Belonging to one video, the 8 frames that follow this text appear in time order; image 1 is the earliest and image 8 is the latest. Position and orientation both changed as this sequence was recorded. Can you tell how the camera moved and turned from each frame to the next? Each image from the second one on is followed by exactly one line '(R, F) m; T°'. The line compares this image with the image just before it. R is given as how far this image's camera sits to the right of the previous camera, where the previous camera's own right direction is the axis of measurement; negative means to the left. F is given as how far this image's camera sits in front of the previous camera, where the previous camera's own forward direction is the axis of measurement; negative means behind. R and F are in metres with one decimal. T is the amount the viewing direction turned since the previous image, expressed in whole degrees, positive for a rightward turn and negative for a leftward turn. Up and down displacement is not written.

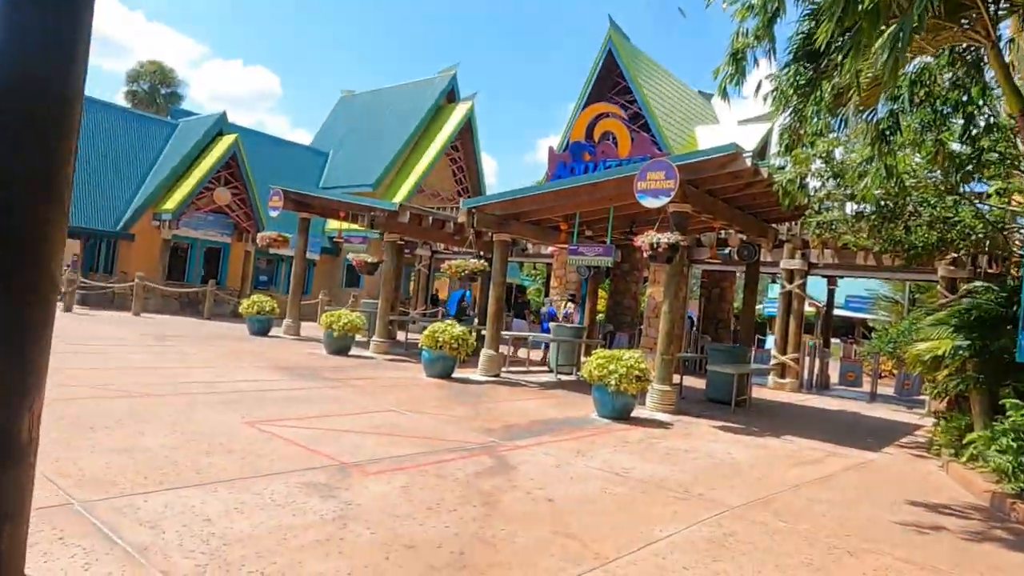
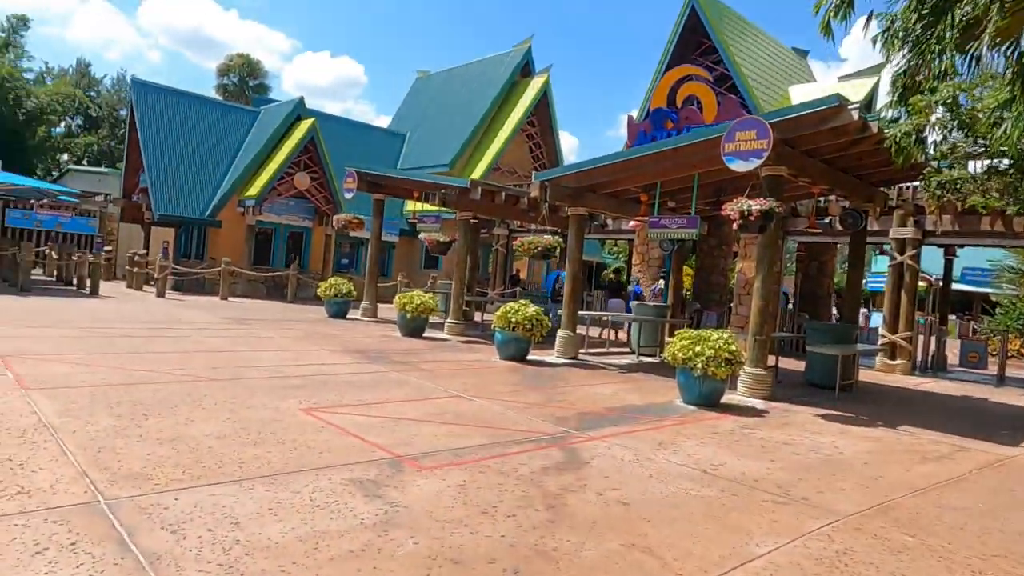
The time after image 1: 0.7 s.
(+0.1, +0.7) m; -7°
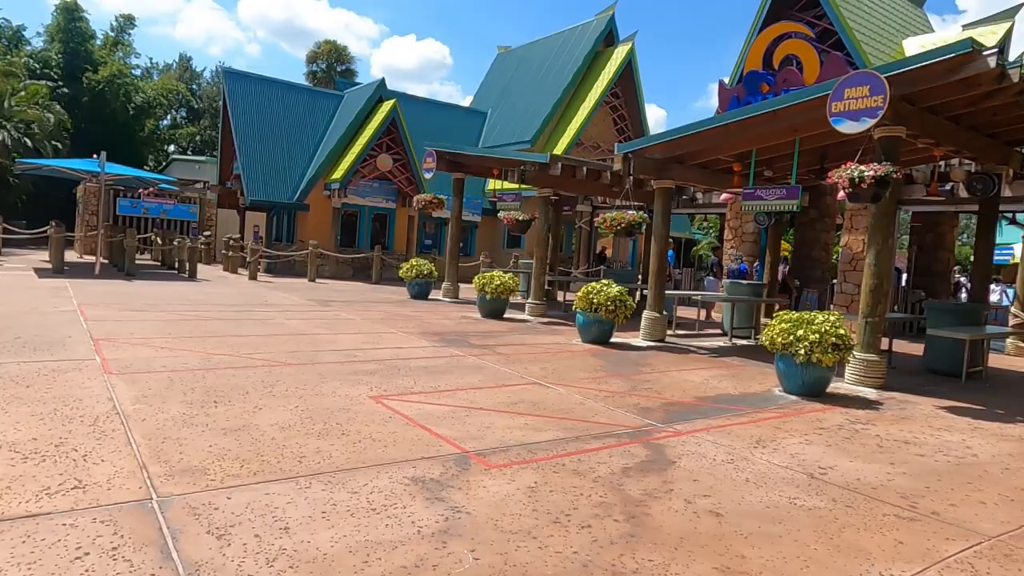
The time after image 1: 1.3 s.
(+0.1, +0.5) m; -7°
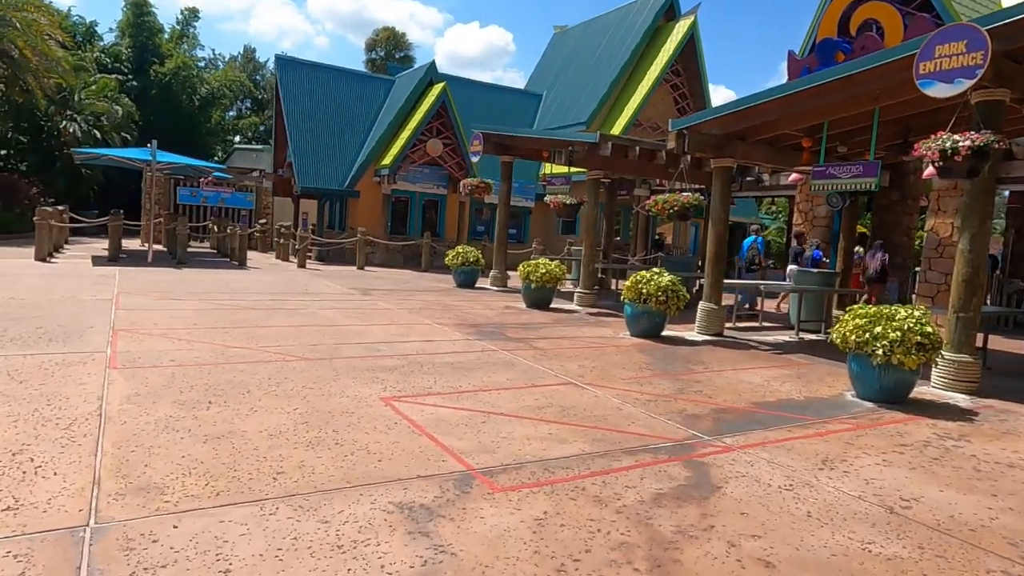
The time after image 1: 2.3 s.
(+0.3, +0.7) m; -5°
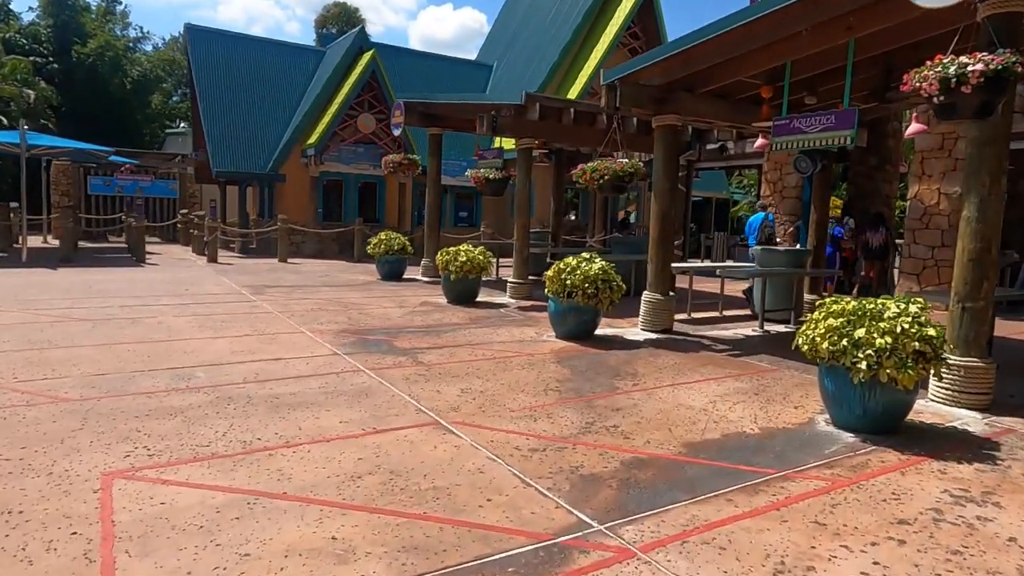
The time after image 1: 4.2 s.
(+1.1, +1.9) m; +1°
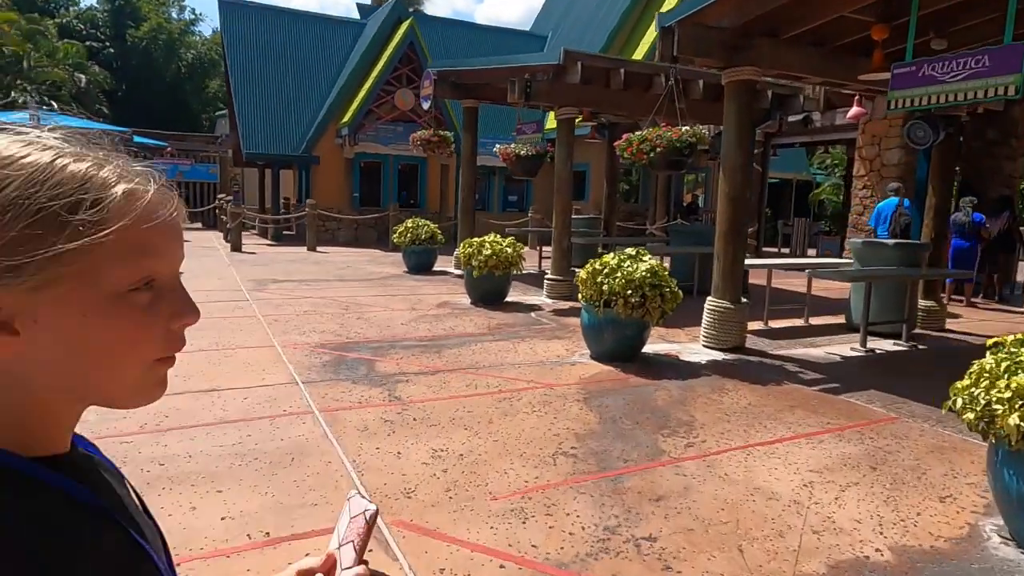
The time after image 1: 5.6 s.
(+0.4, +1.8) m; -6°
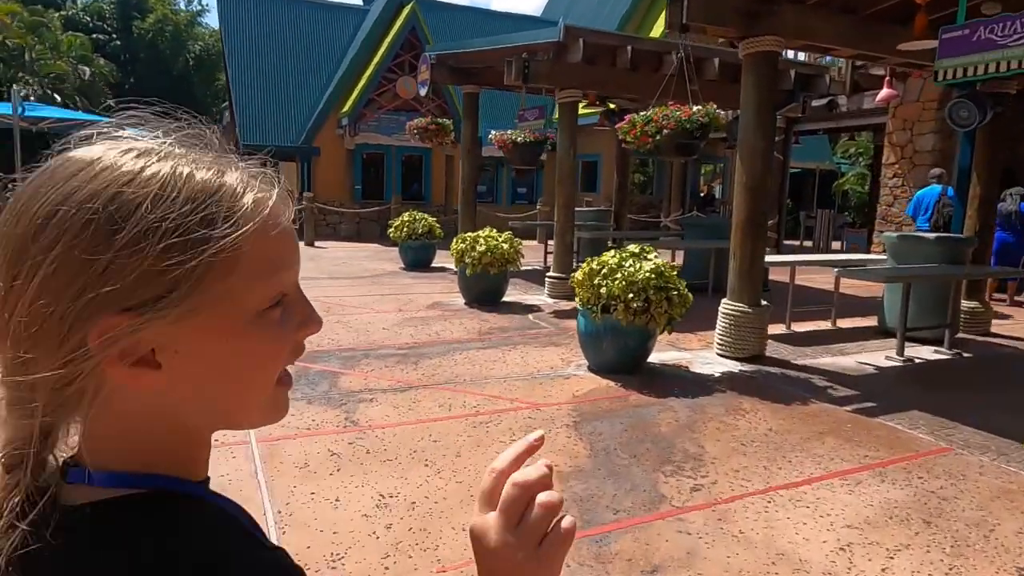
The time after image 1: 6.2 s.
(+0.3, +0.7) m; -1°
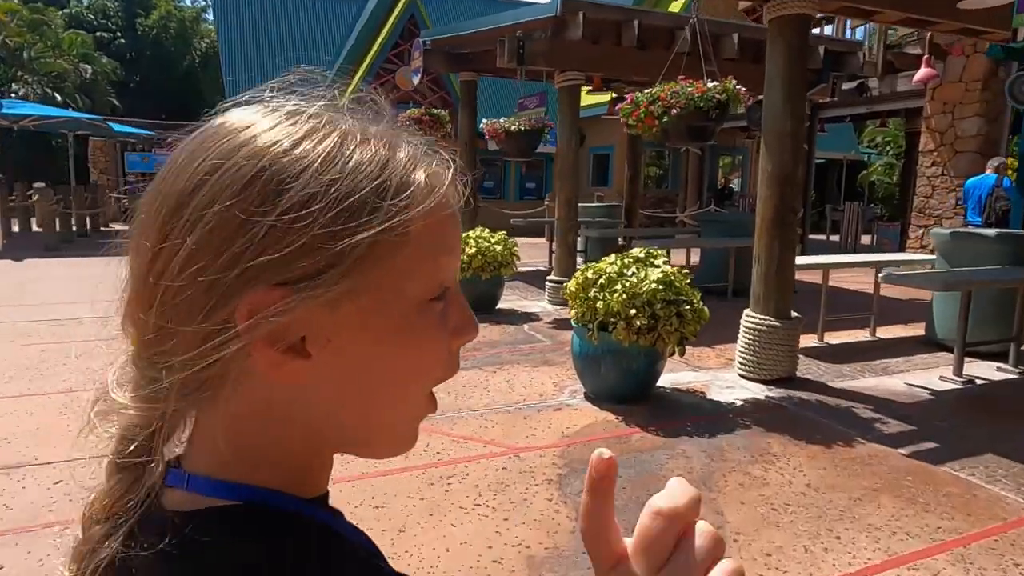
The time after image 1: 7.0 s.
(+0.3, +0.9) m; -2°
